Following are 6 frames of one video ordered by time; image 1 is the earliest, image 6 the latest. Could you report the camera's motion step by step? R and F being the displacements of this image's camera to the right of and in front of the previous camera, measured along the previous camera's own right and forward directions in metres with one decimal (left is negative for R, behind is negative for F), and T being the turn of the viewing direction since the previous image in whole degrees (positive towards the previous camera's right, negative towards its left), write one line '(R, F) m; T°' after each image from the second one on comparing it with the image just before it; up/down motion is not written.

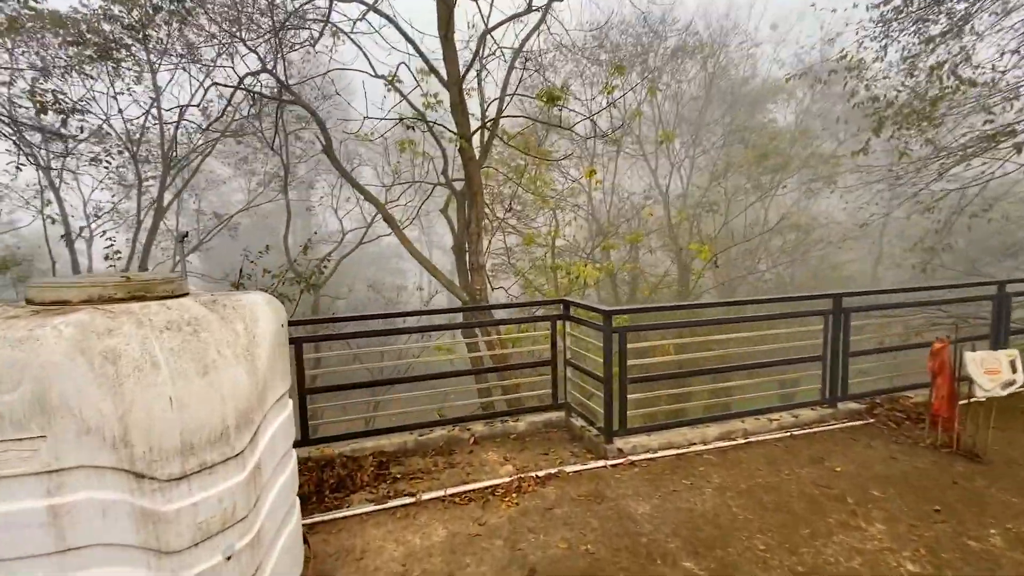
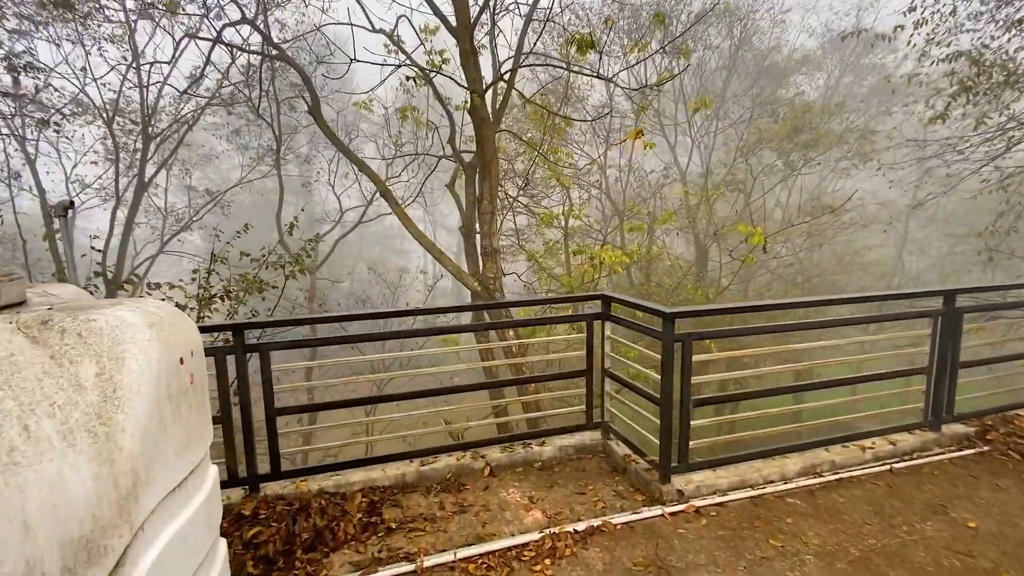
(-0.1, +0.5) m; -1°
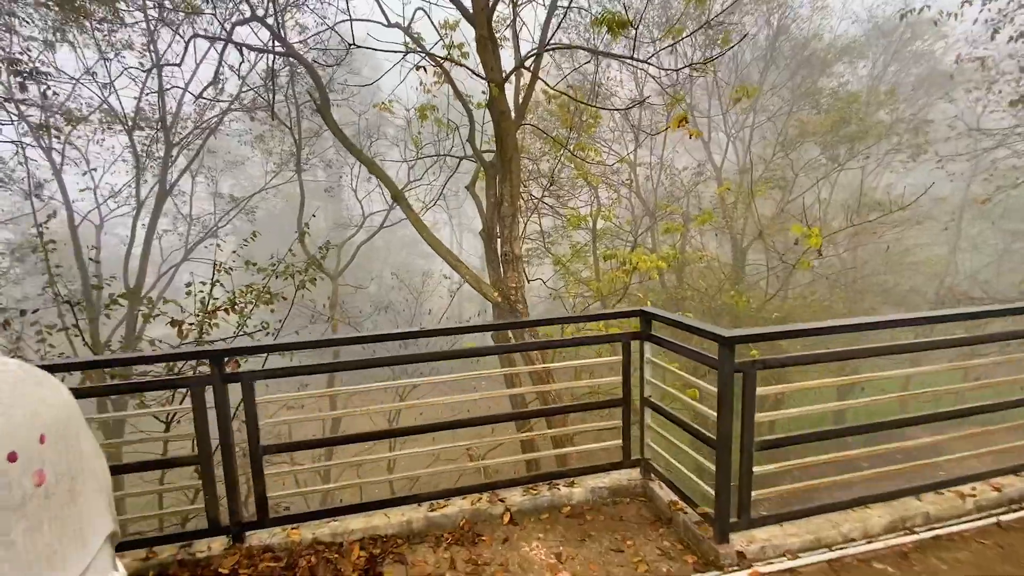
(0.0, +0.3) m; -3°
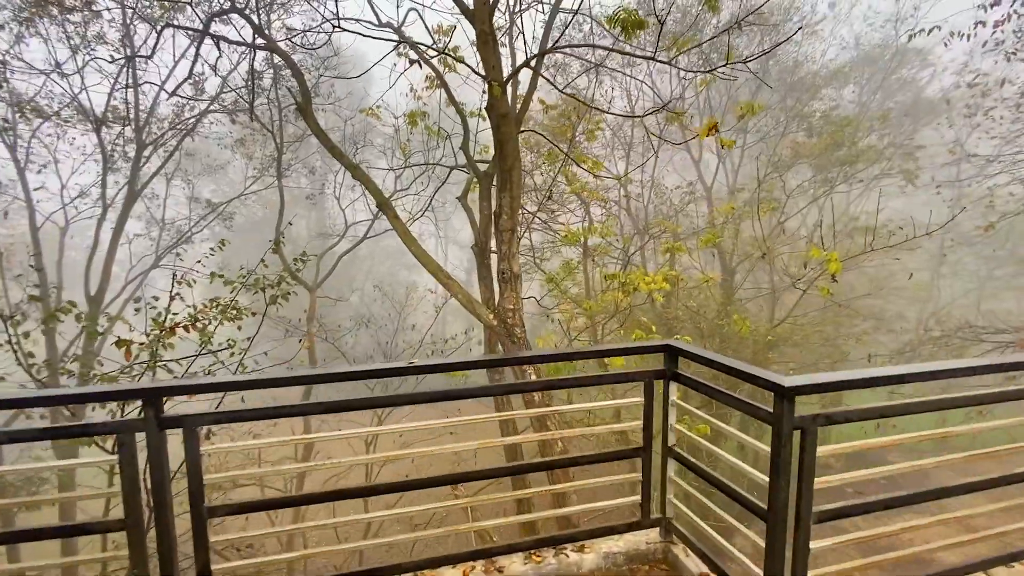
(-0.1, +0.2) m; +2°
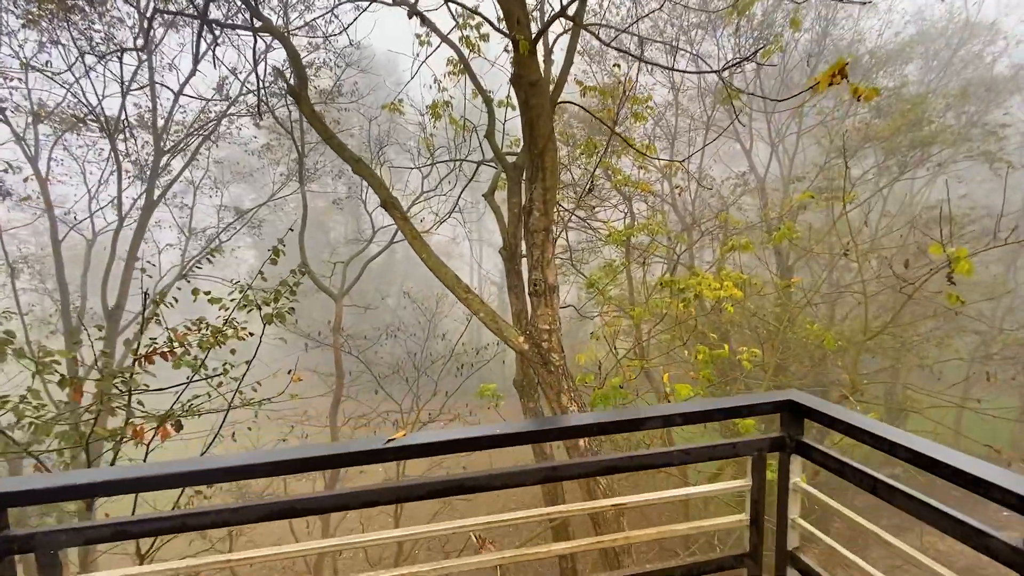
(0.0, +0.5) m; -4°
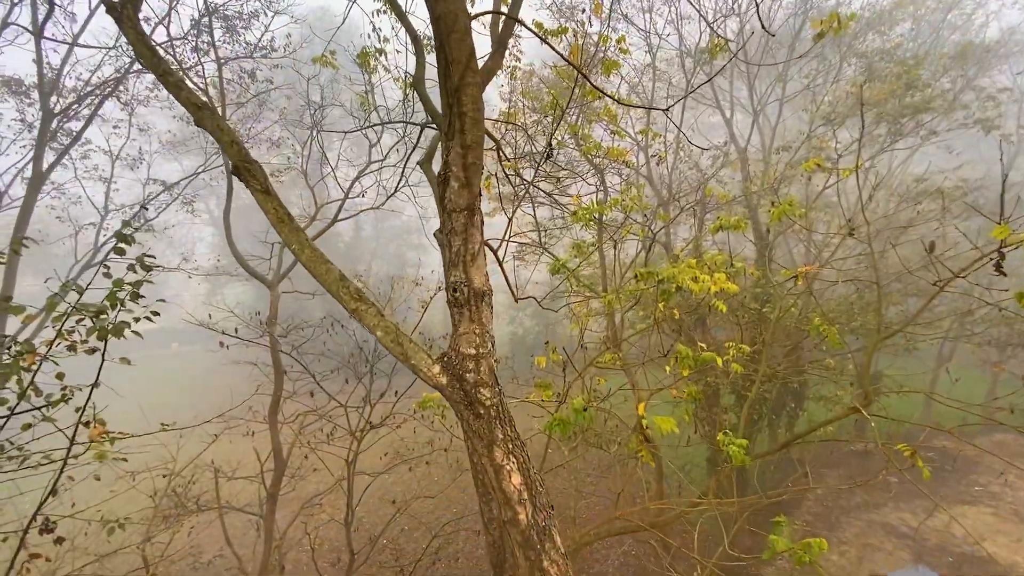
(+0.2, +0.6) m; +3°
